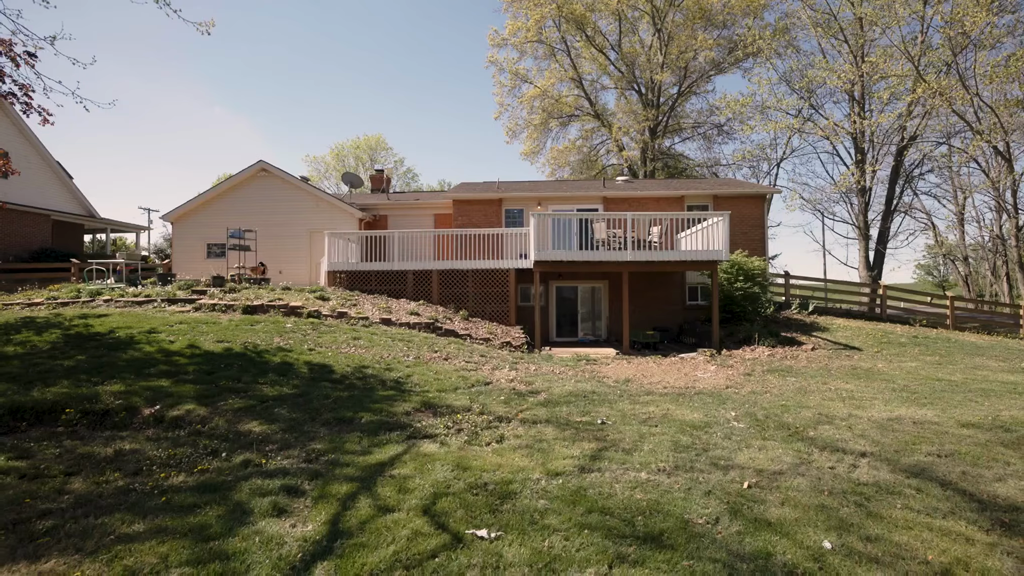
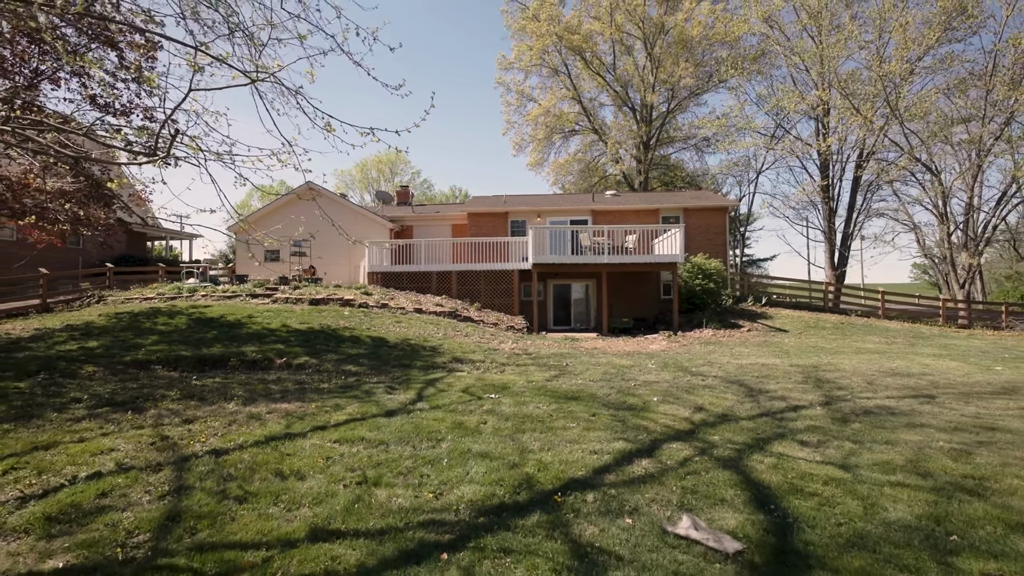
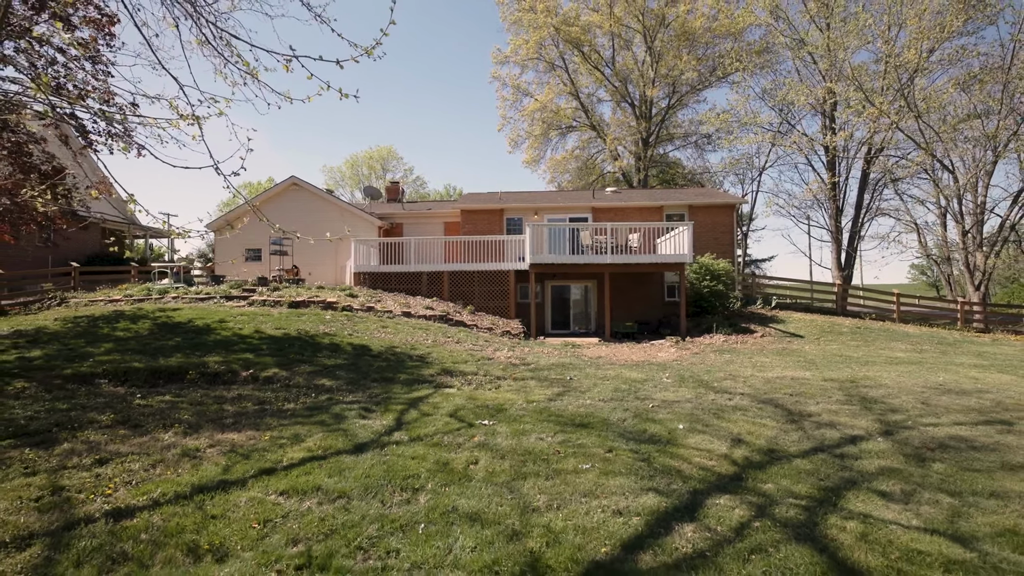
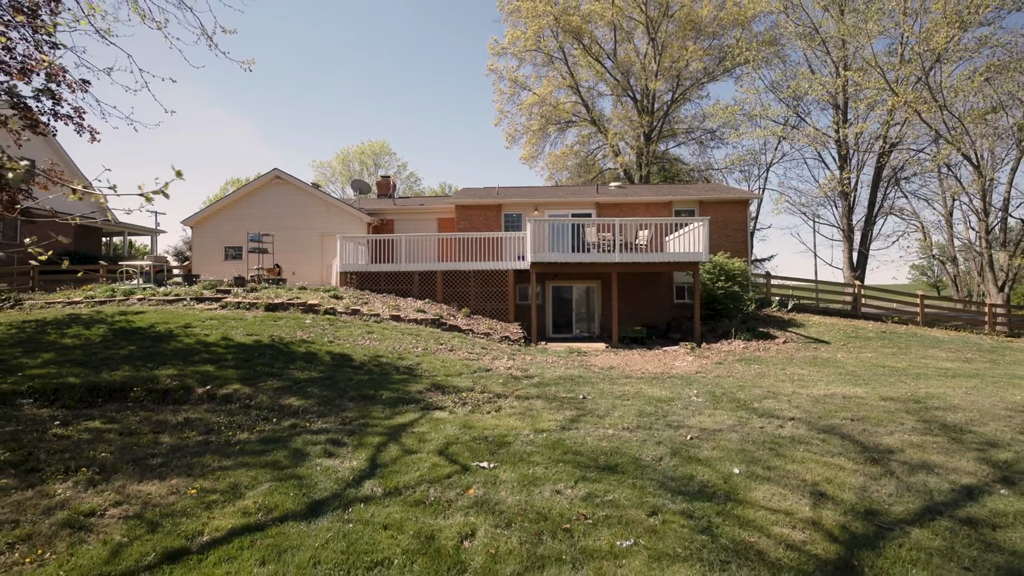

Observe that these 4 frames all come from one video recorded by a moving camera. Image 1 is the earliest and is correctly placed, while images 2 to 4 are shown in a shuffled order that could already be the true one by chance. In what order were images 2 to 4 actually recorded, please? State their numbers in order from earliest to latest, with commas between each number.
4, 3, 2
